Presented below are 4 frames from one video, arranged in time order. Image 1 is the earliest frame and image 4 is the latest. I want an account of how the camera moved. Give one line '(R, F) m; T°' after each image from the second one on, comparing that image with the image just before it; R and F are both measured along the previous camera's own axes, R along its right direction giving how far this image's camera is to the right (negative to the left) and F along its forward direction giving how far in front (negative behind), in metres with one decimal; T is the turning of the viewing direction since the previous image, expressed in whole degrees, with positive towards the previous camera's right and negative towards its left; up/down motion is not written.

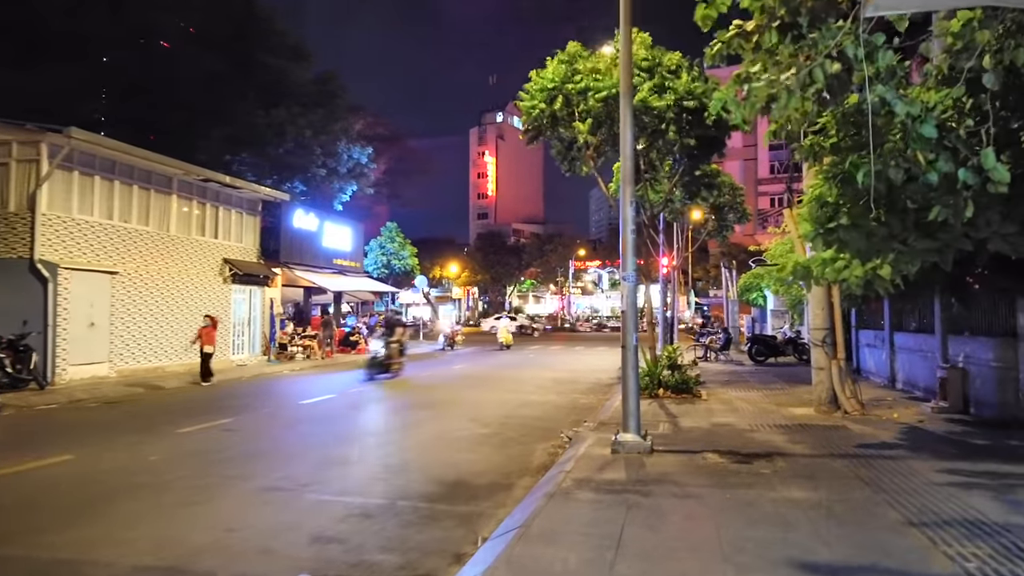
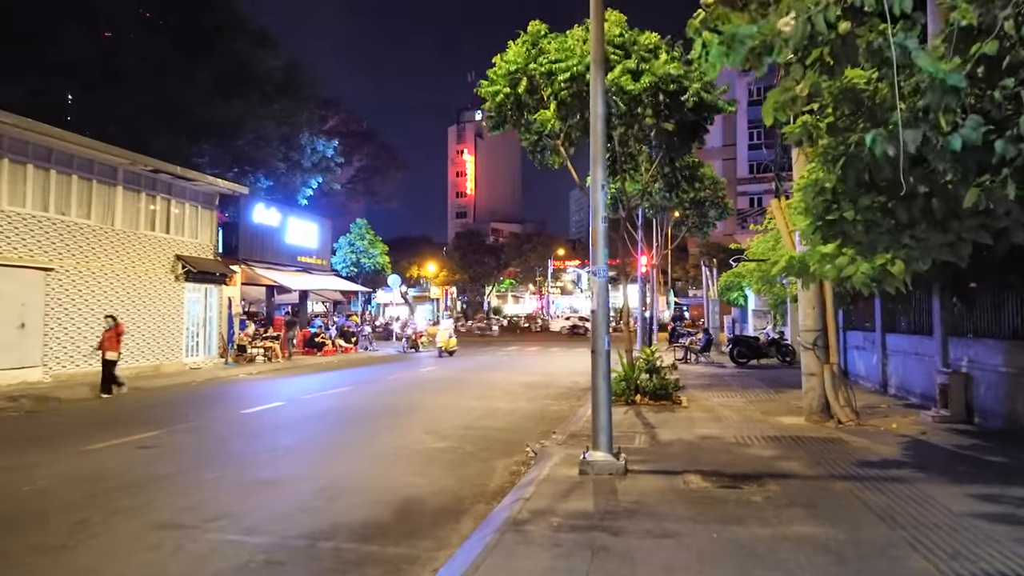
(+0.3, +1.3) m; +1°
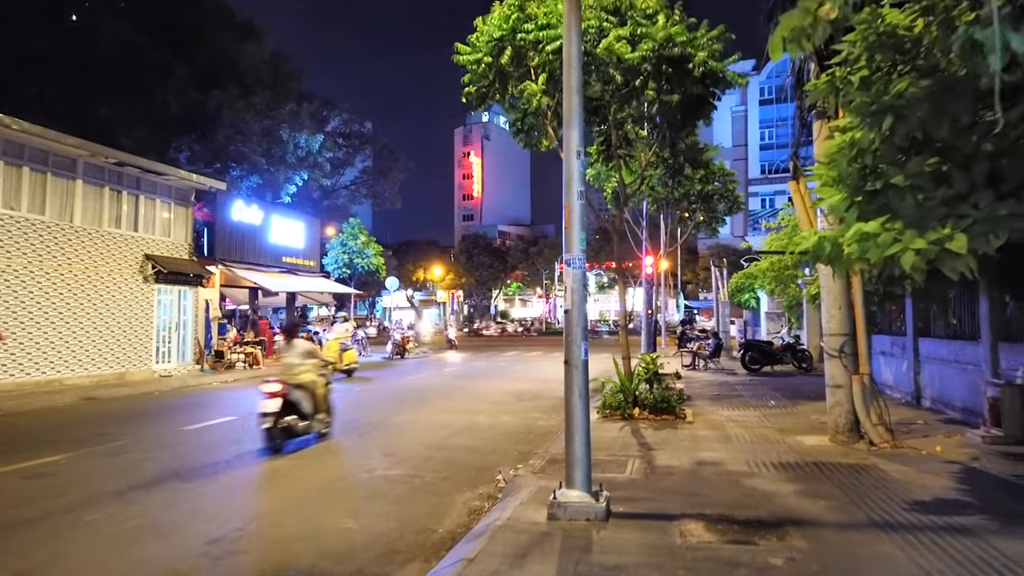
(+0.5, +1.7) m; -1°
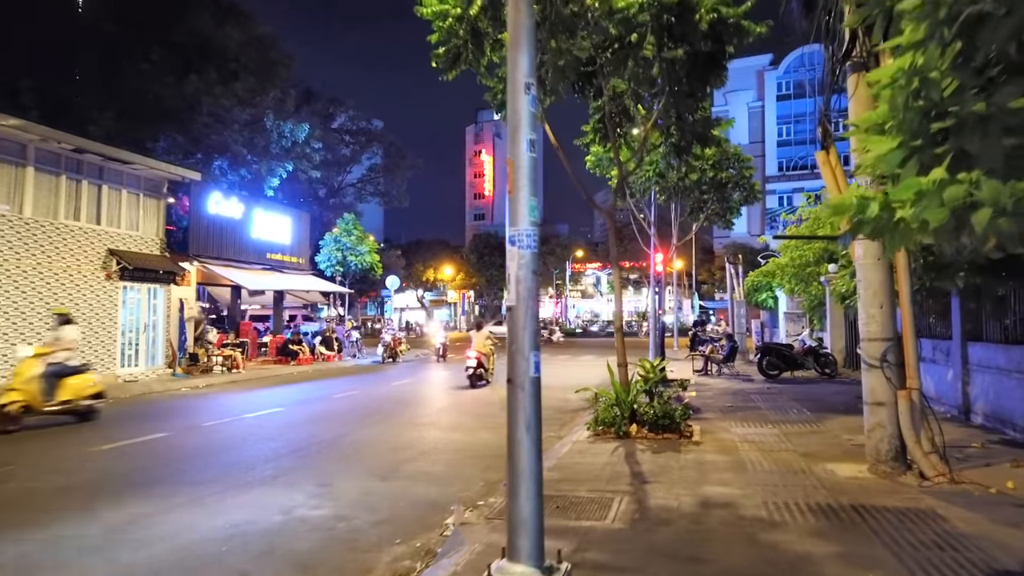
(+0.6, +1.9) m; -1°
